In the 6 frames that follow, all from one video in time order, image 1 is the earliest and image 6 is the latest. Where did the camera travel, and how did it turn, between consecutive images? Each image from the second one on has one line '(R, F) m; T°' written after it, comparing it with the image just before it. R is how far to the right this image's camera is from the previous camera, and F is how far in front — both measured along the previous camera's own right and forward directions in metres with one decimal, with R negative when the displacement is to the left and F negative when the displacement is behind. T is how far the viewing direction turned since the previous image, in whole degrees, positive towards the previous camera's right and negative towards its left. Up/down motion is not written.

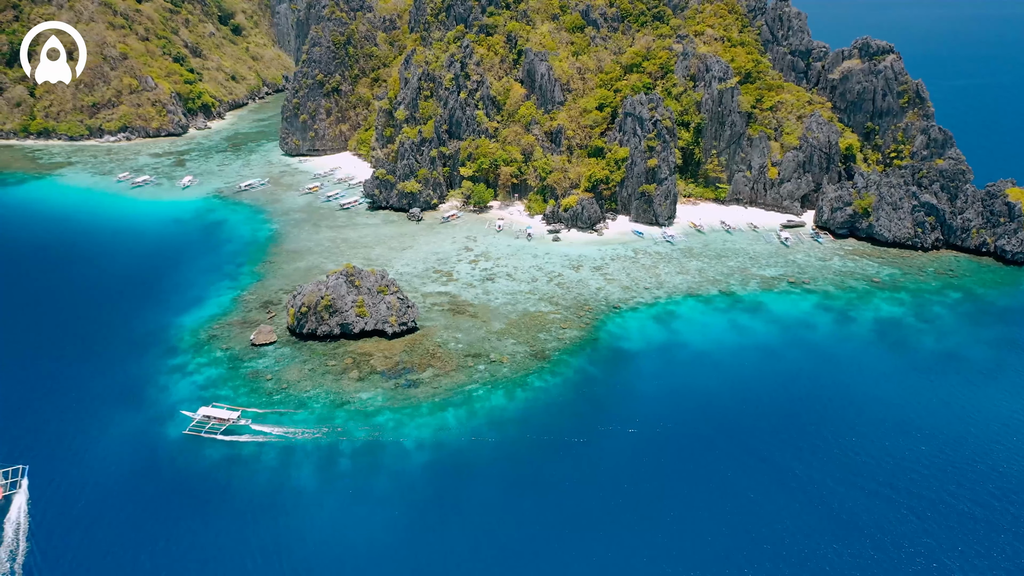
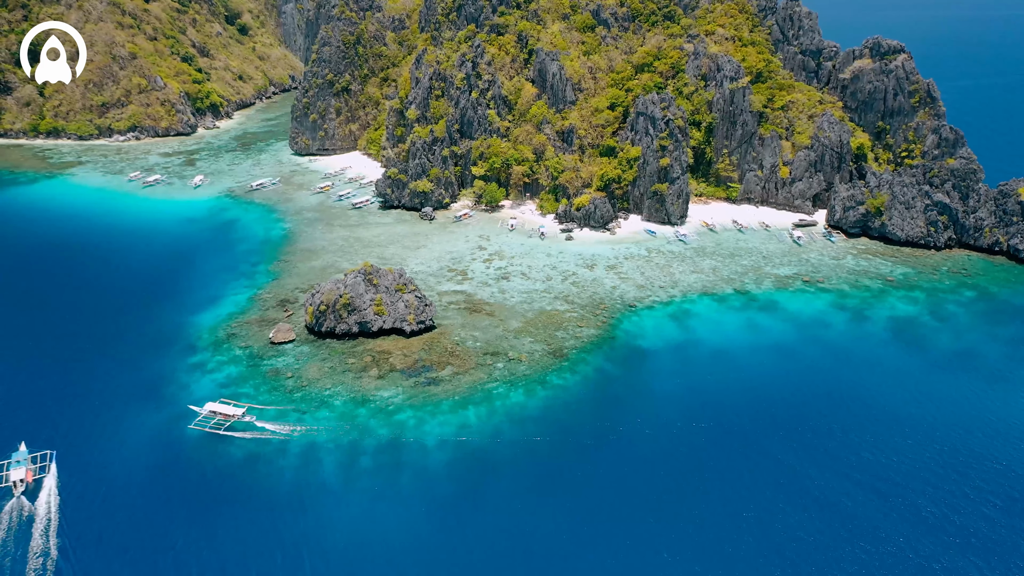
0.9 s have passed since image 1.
(-1.5, -0.2) m; 0°
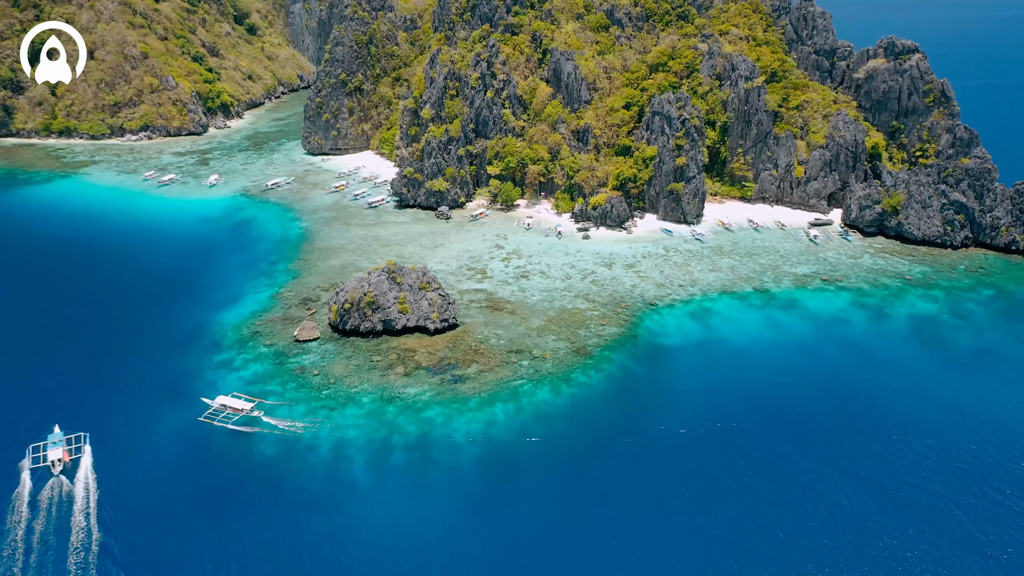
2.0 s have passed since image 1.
(-2.0, -0.2) m; 0°
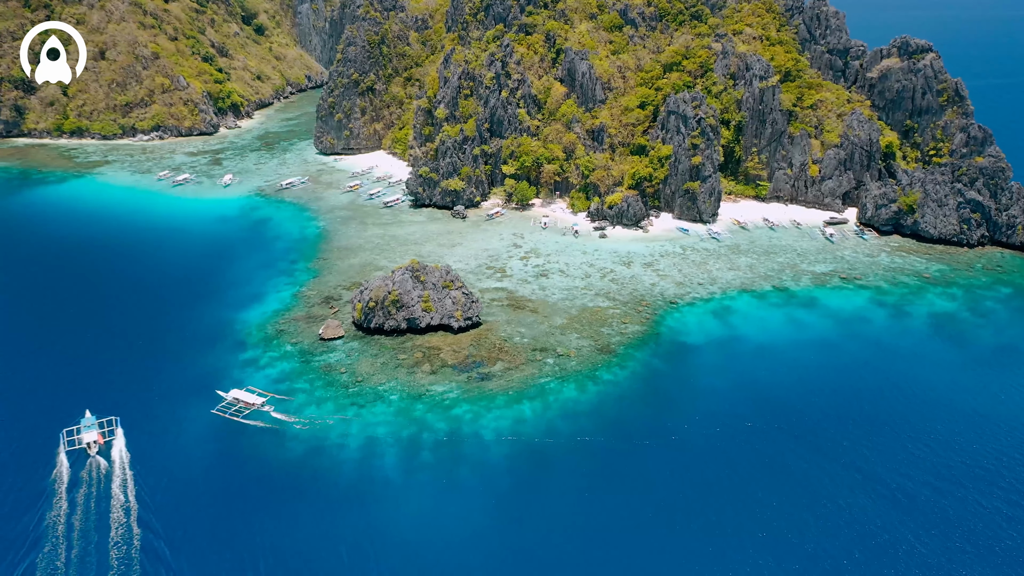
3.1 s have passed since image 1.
(-2.1, -0.3) m; 0°
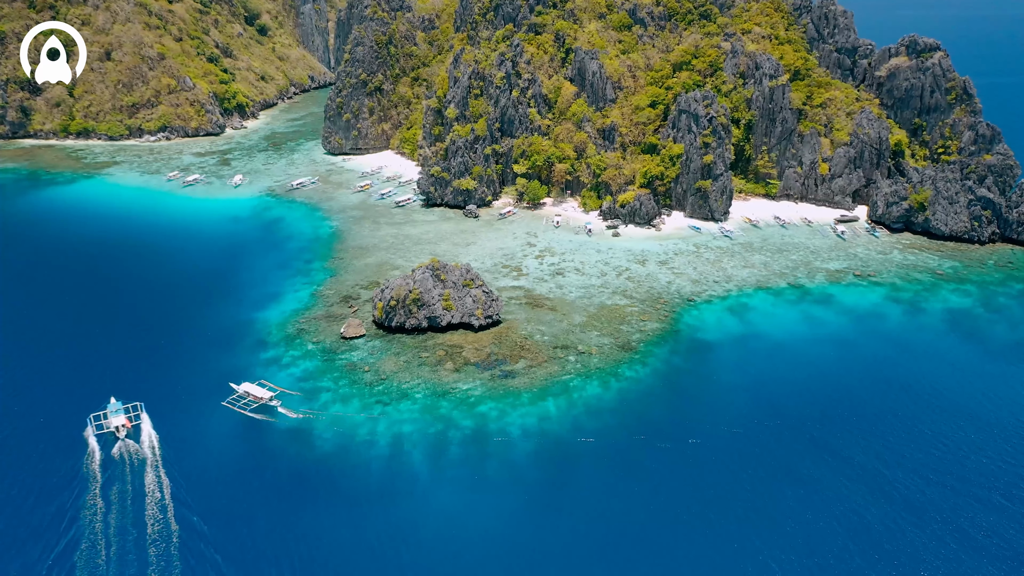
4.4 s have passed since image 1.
(-2.1, -0.2) m; 0°
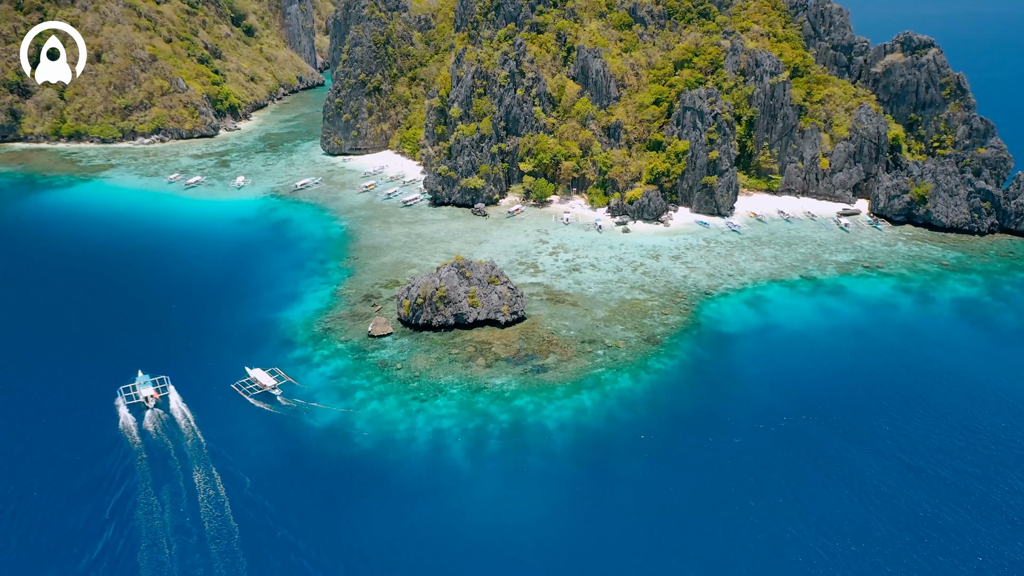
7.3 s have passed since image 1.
(-4.0, -0.3) m; +2°
